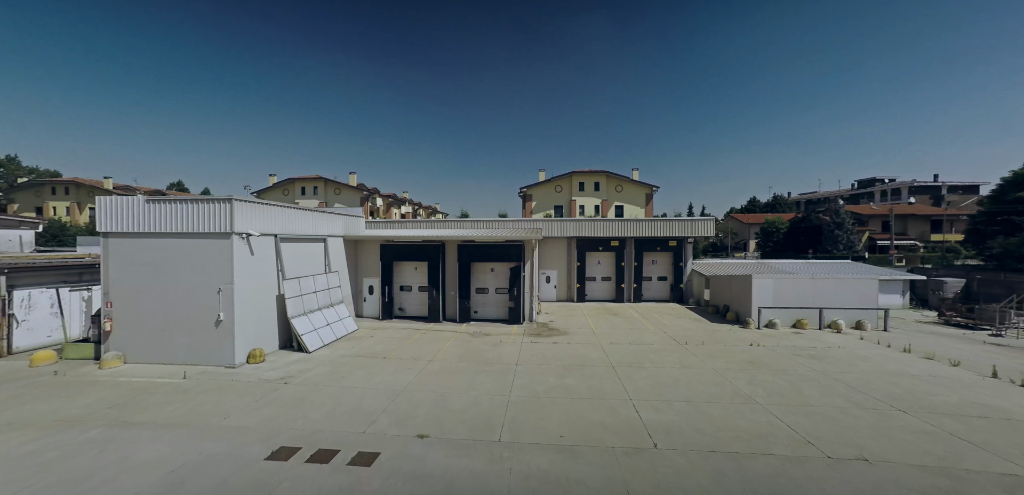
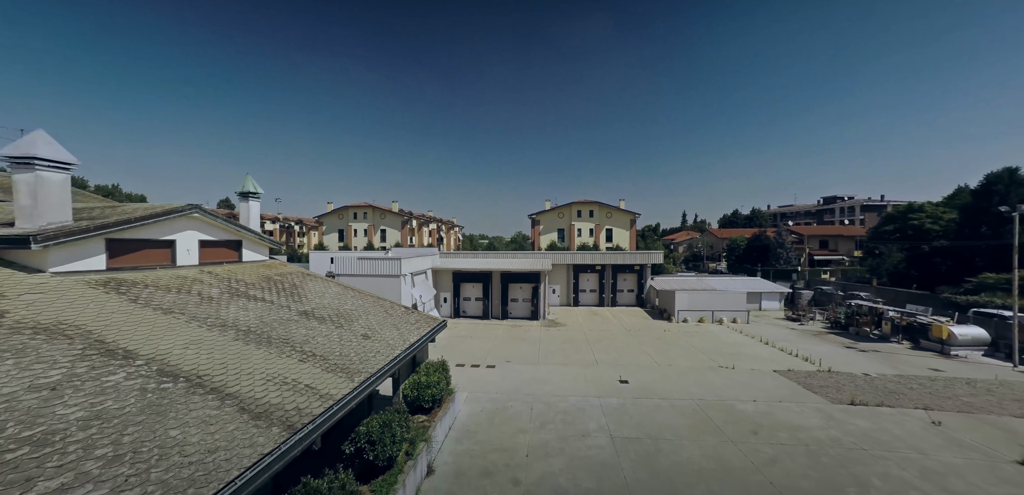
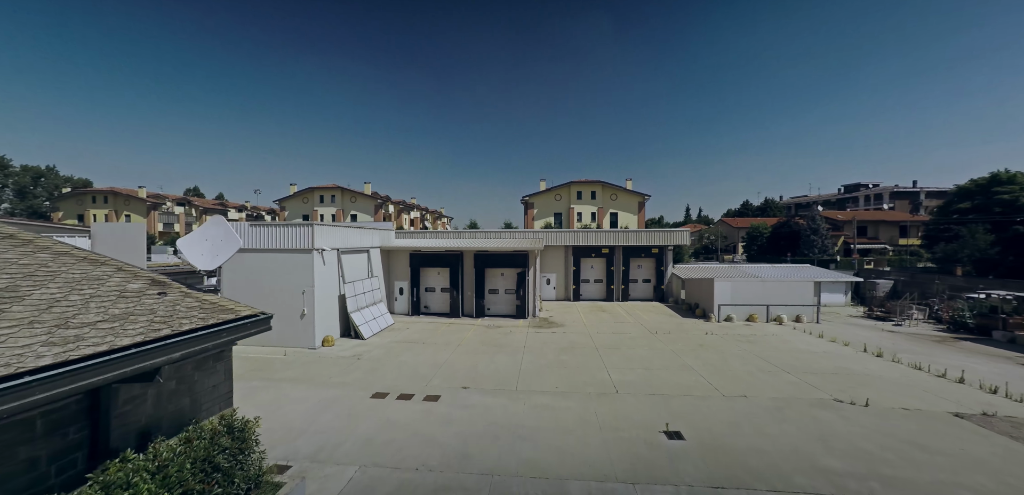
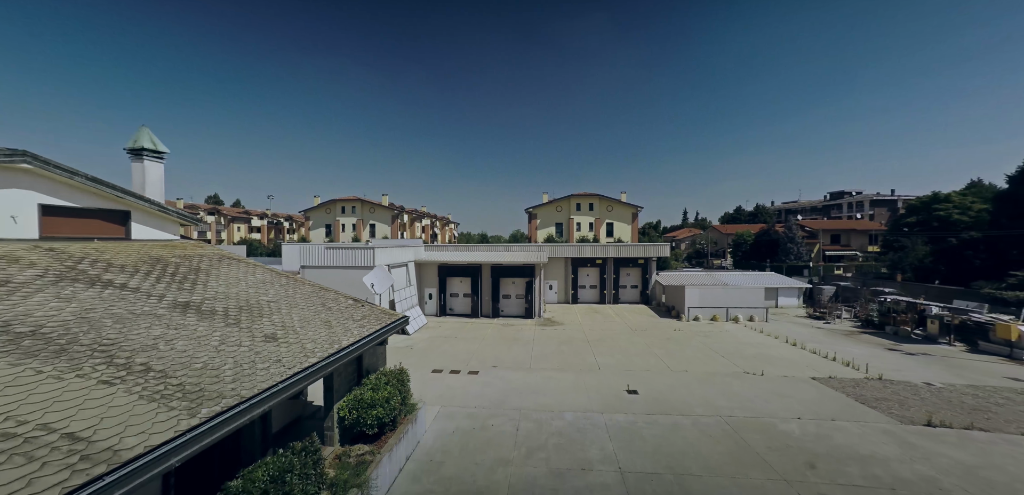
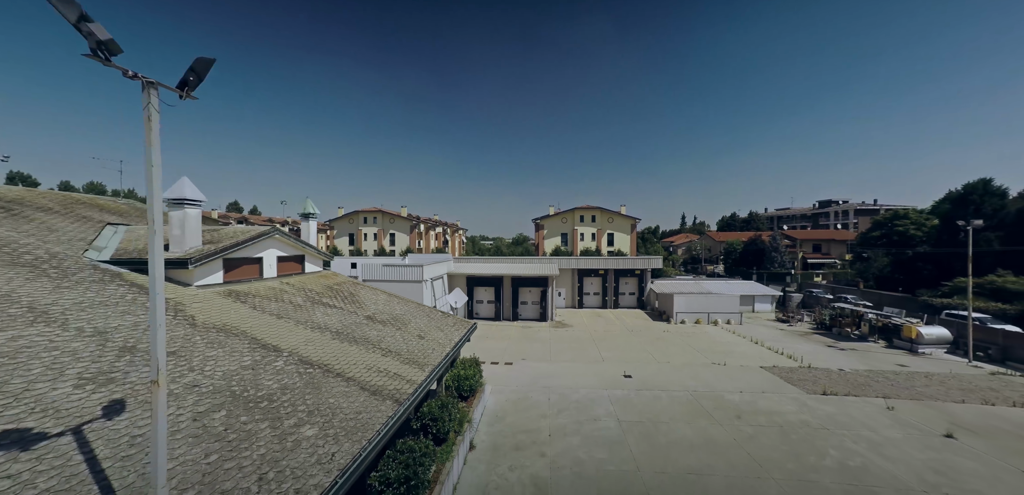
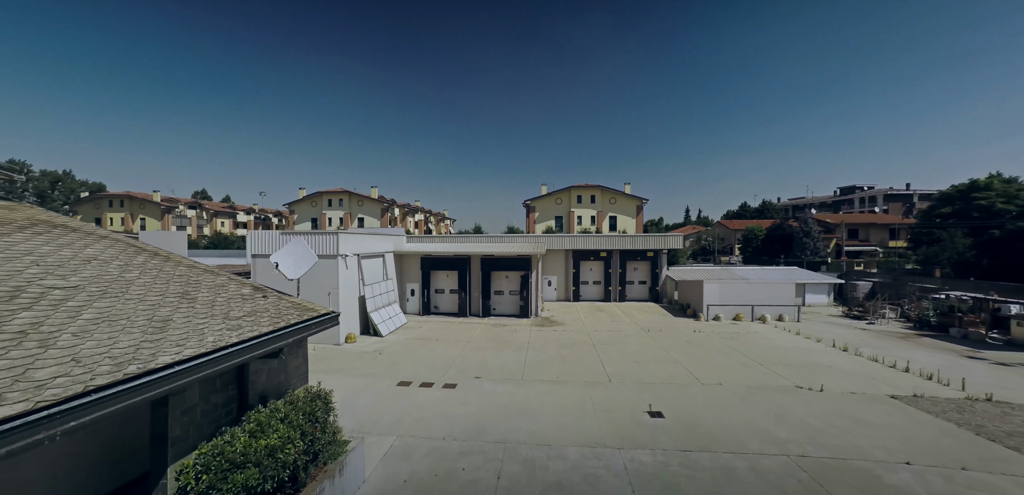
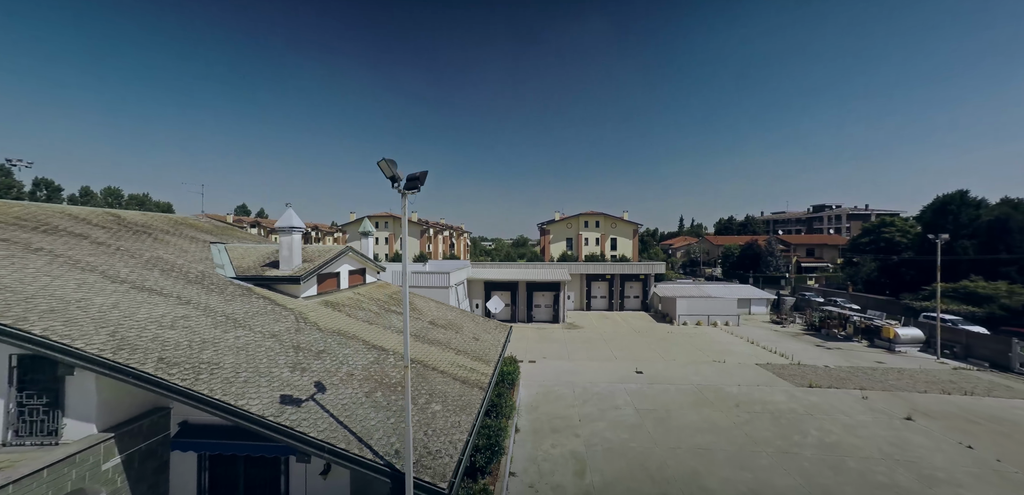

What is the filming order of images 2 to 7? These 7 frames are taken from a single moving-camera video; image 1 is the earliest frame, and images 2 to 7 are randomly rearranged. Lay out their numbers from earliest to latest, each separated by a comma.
3, 6, 4, 2, 5, 7
